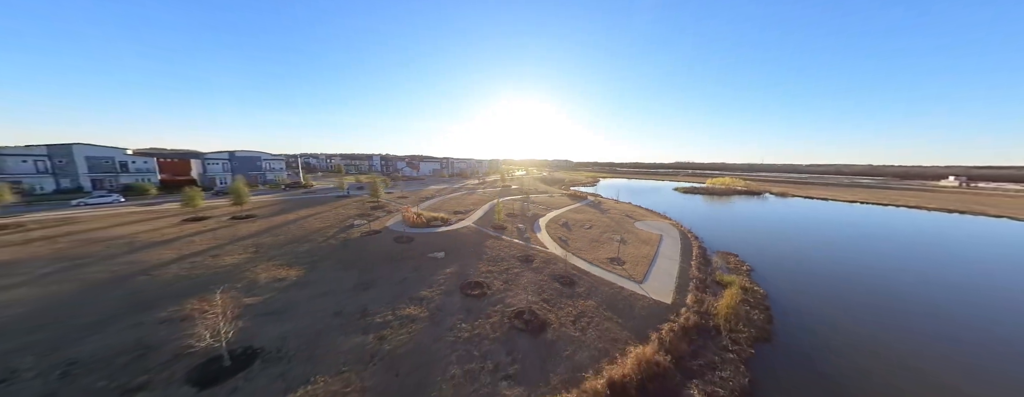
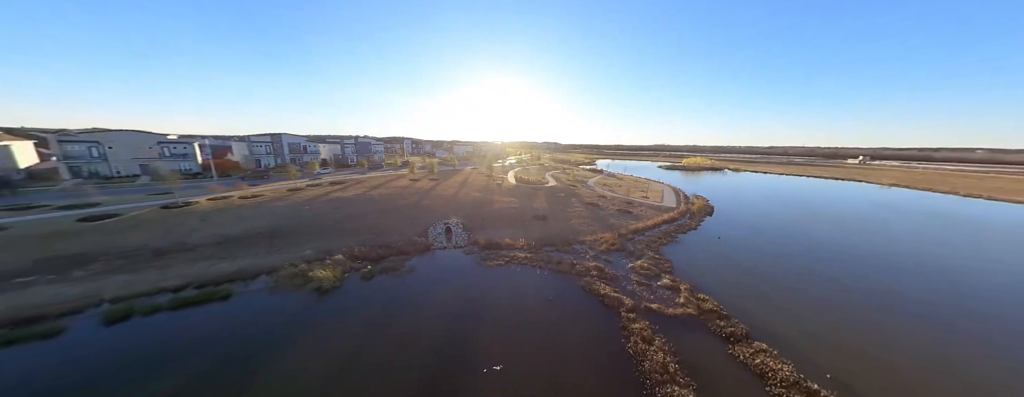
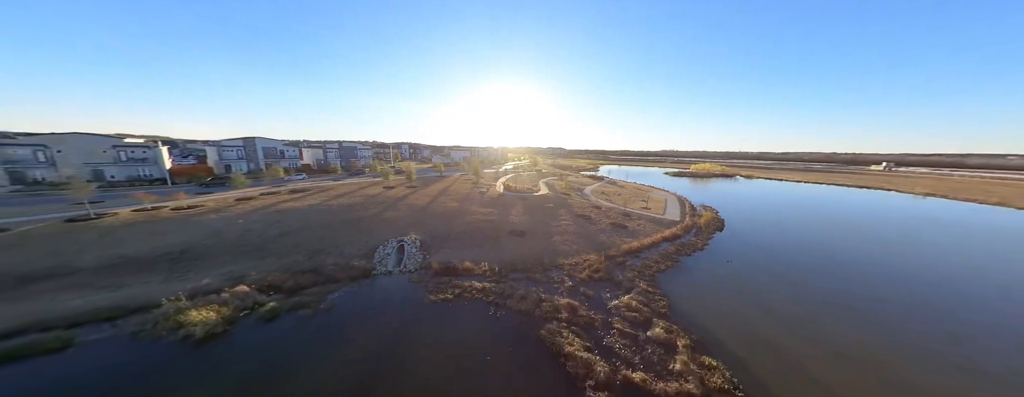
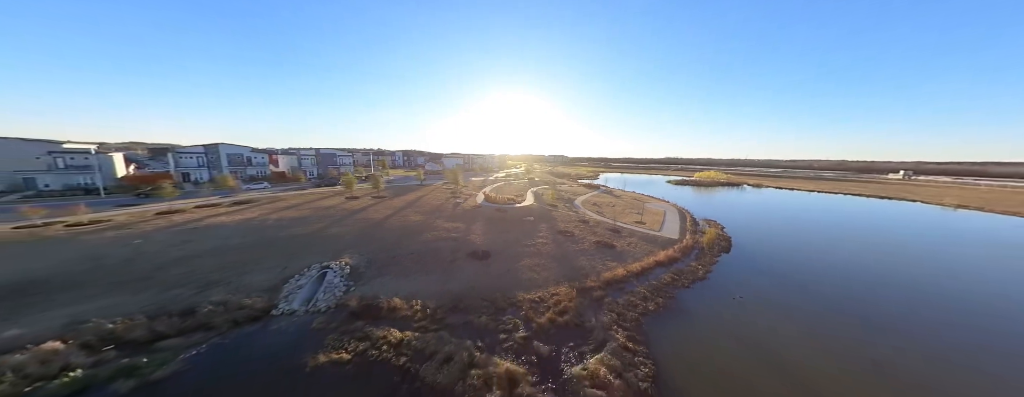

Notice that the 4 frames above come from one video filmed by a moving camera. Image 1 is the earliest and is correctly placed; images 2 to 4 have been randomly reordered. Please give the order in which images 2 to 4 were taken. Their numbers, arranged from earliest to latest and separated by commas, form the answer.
4, 3, 2
